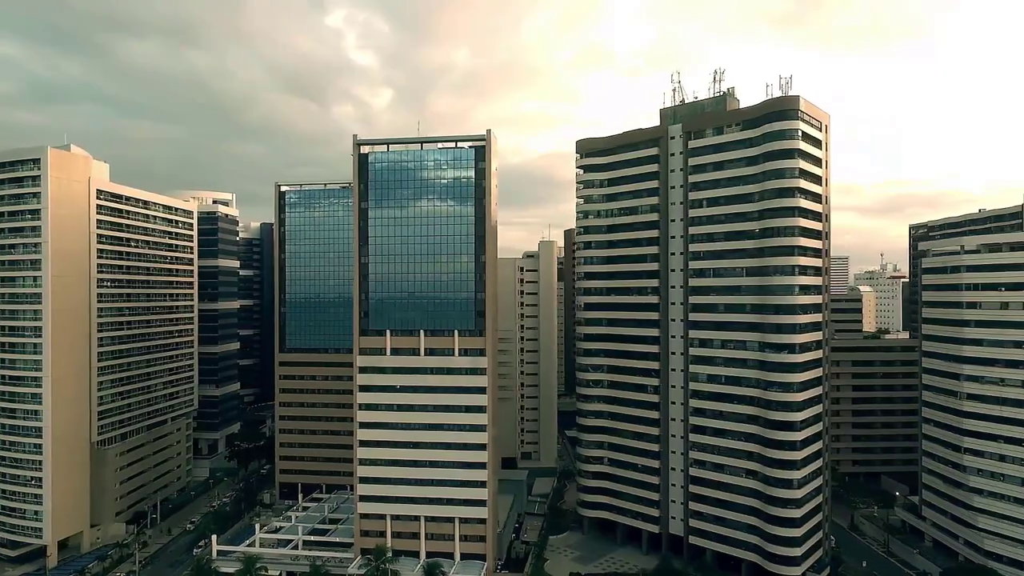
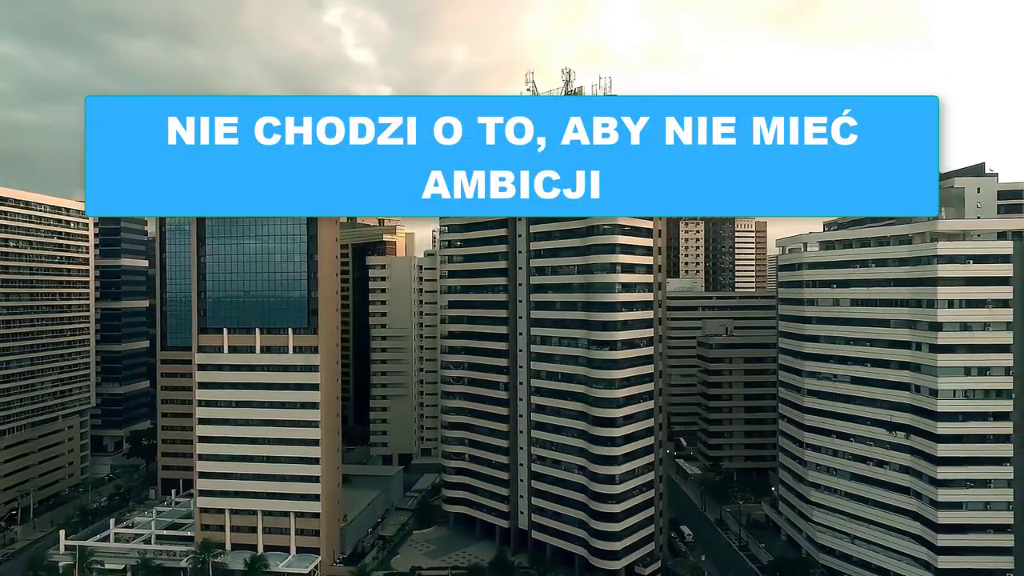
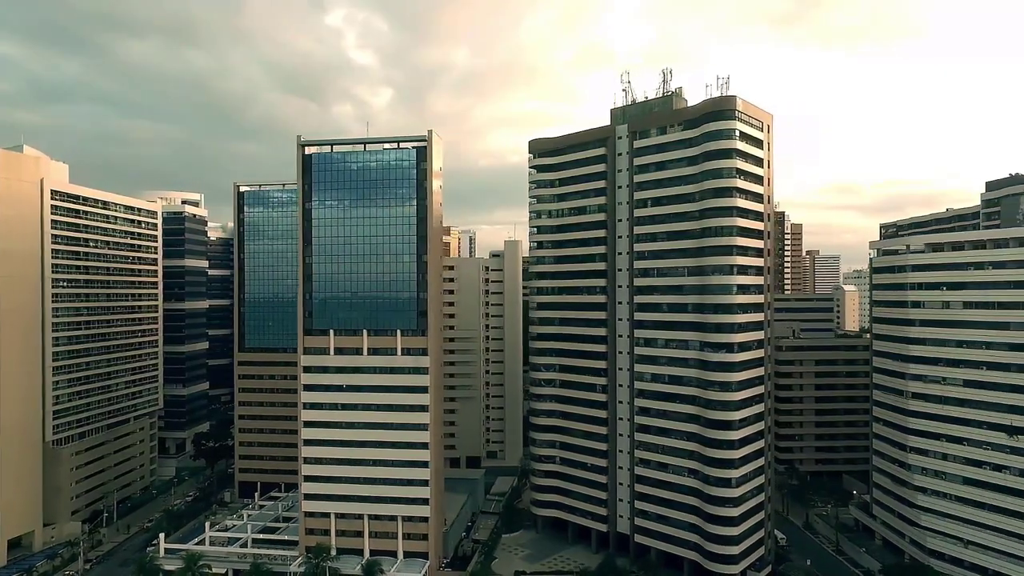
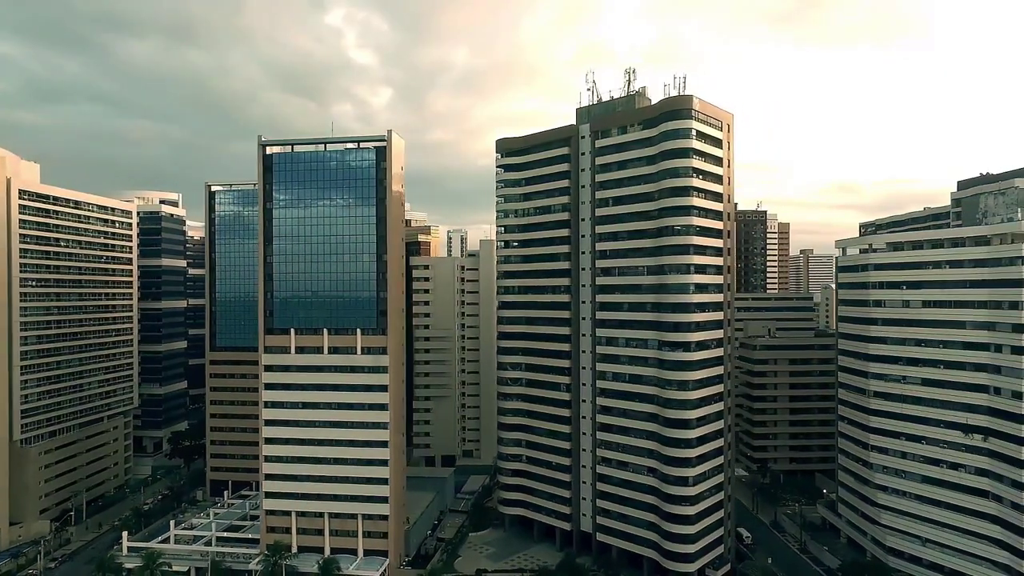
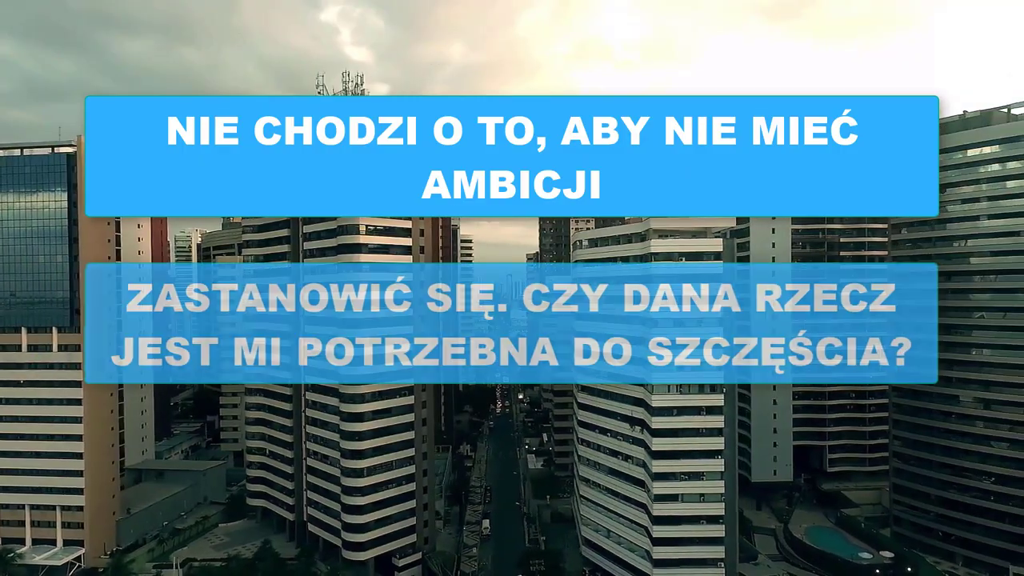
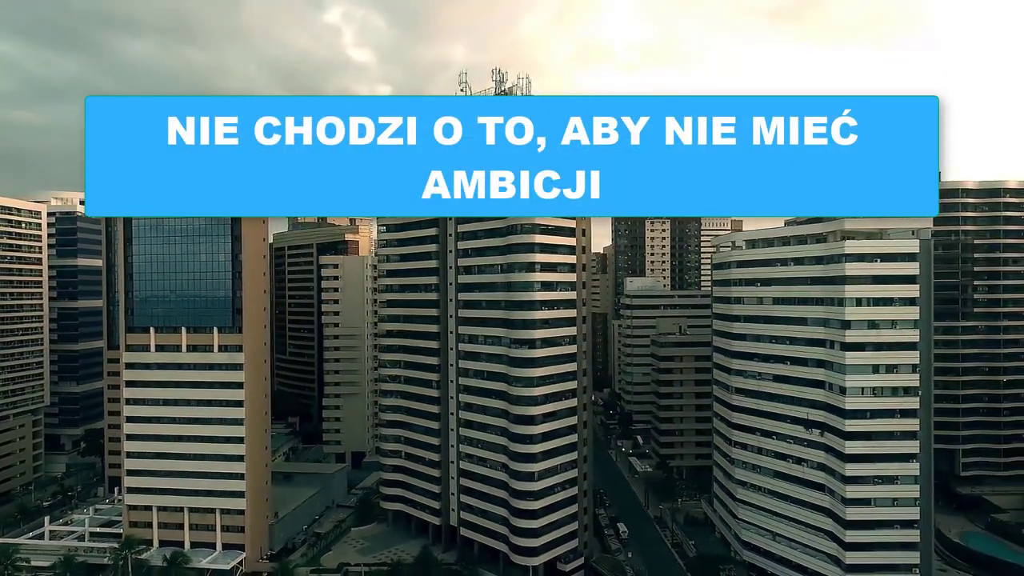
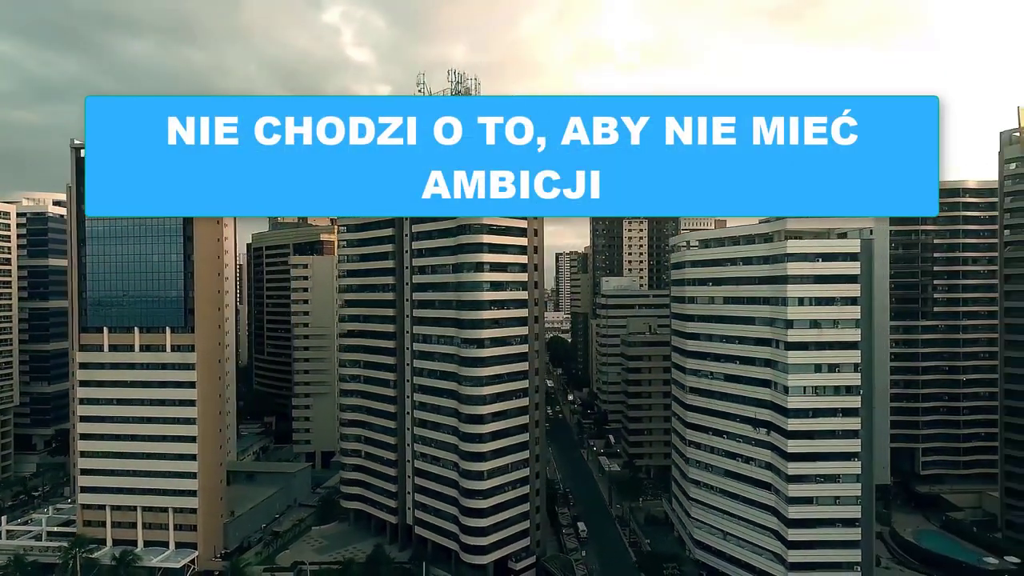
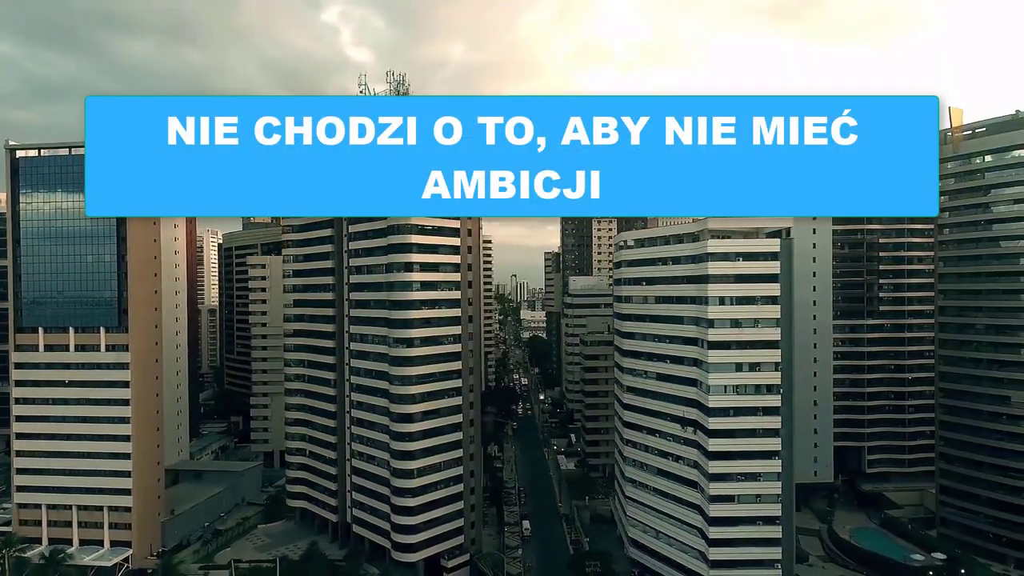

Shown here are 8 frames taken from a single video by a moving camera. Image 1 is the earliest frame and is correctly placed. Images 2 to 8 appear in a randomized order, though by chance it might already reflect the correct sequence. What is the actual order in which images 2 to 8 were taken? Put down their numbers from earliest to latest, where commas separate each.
3, 4, 2, 6, 7, 8, 5
